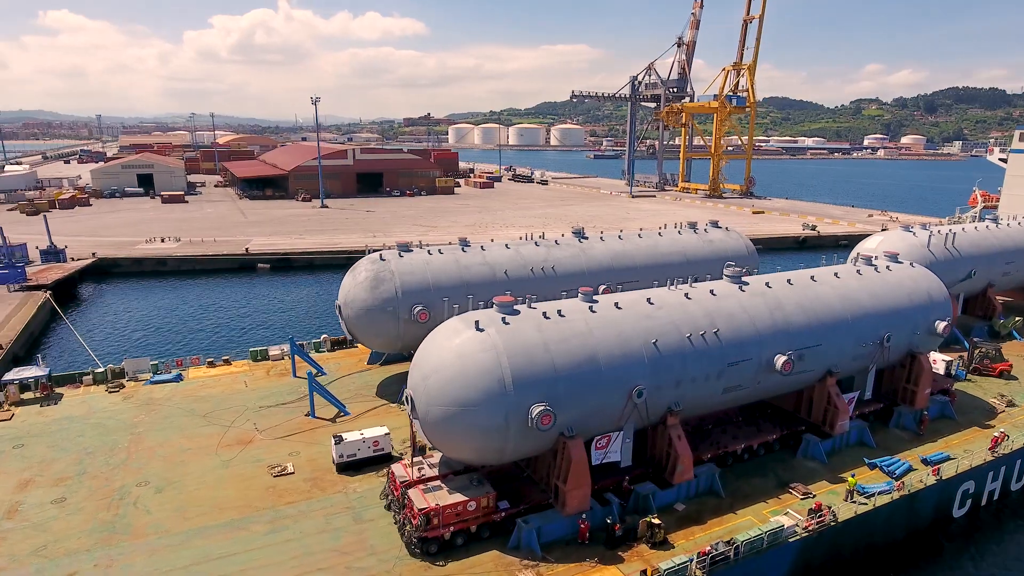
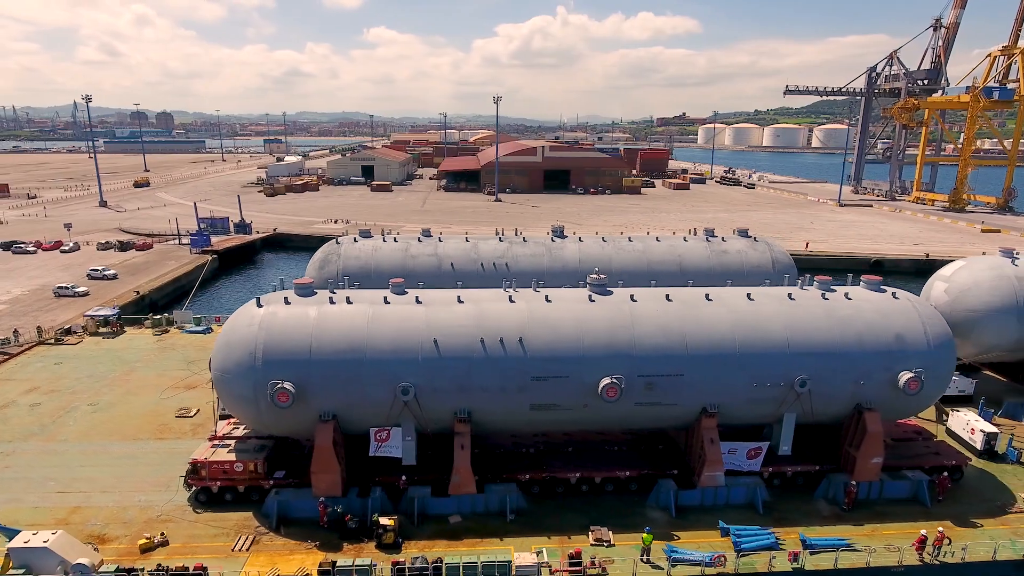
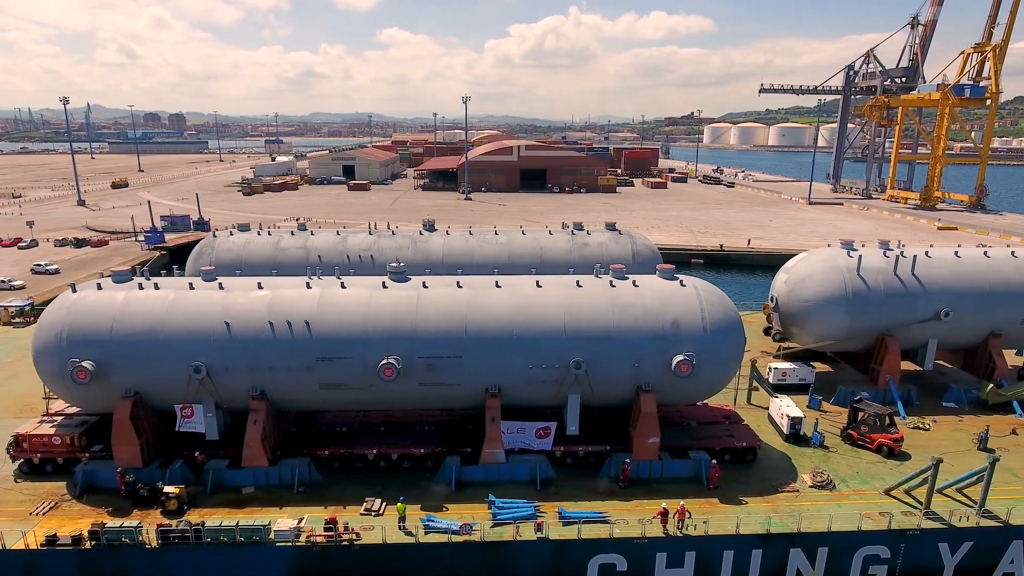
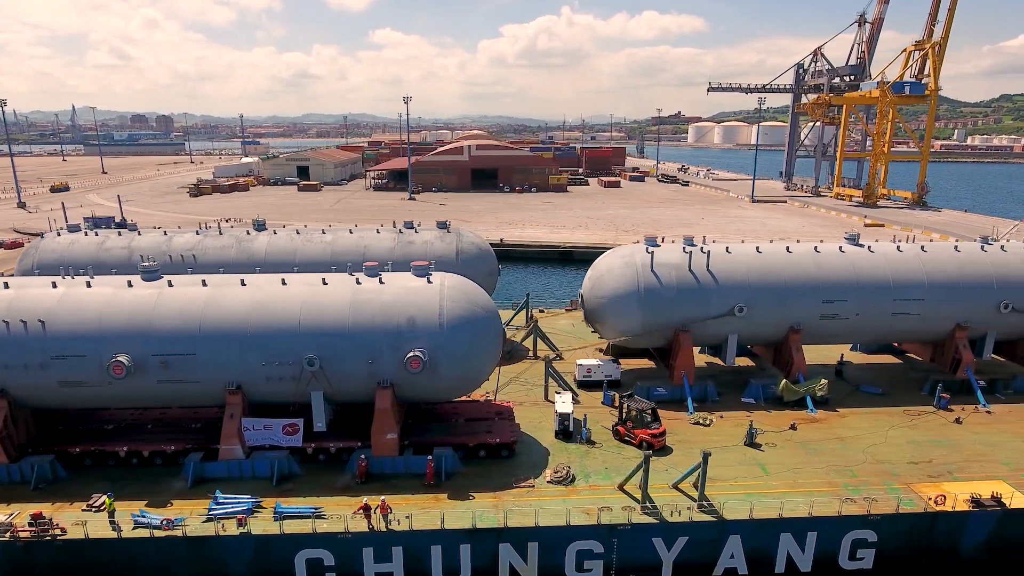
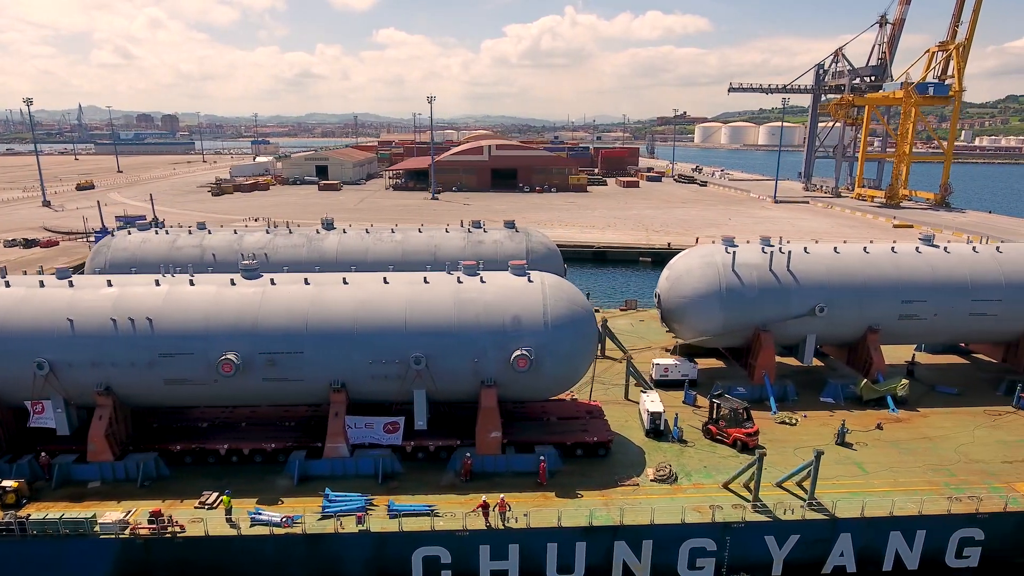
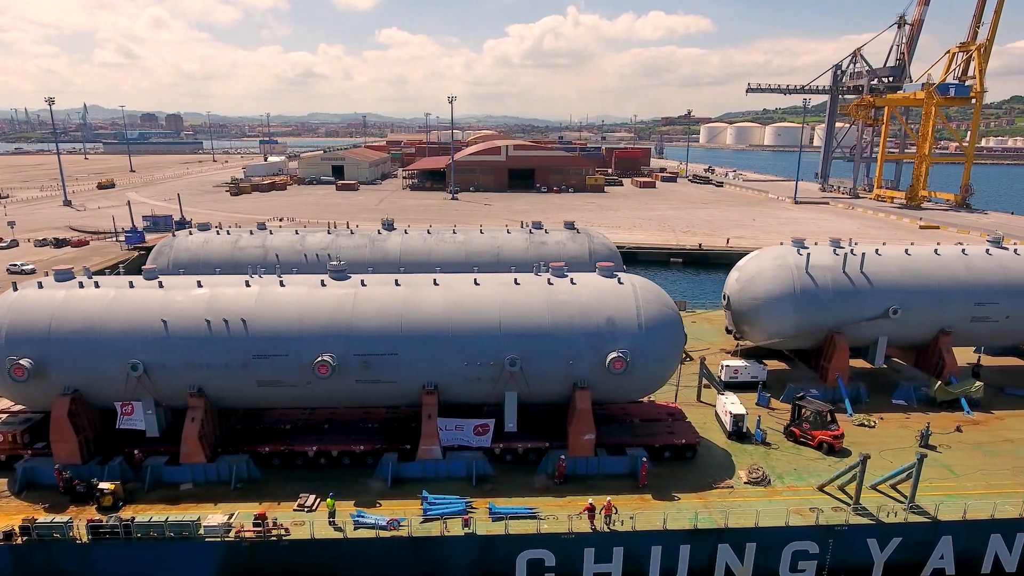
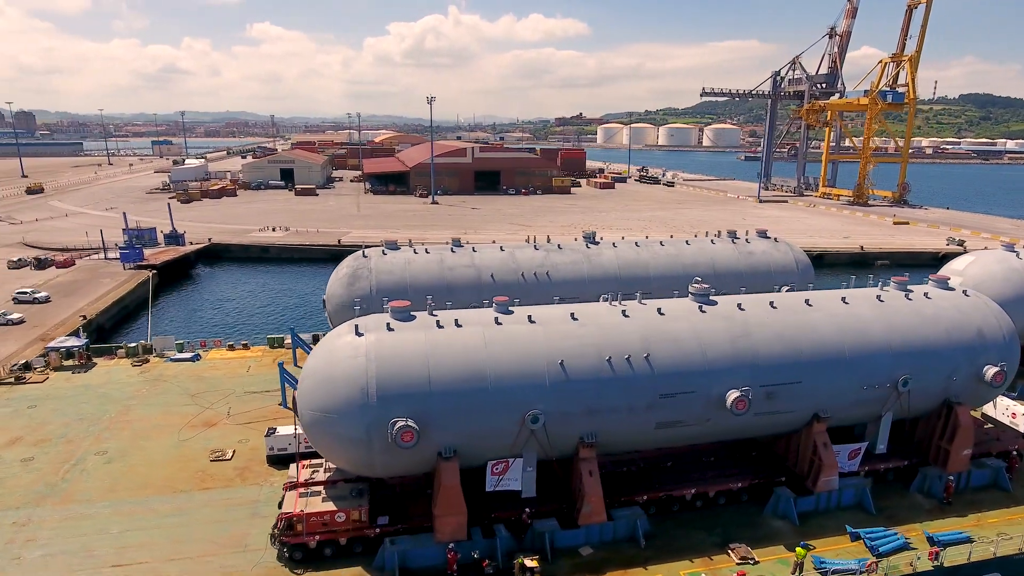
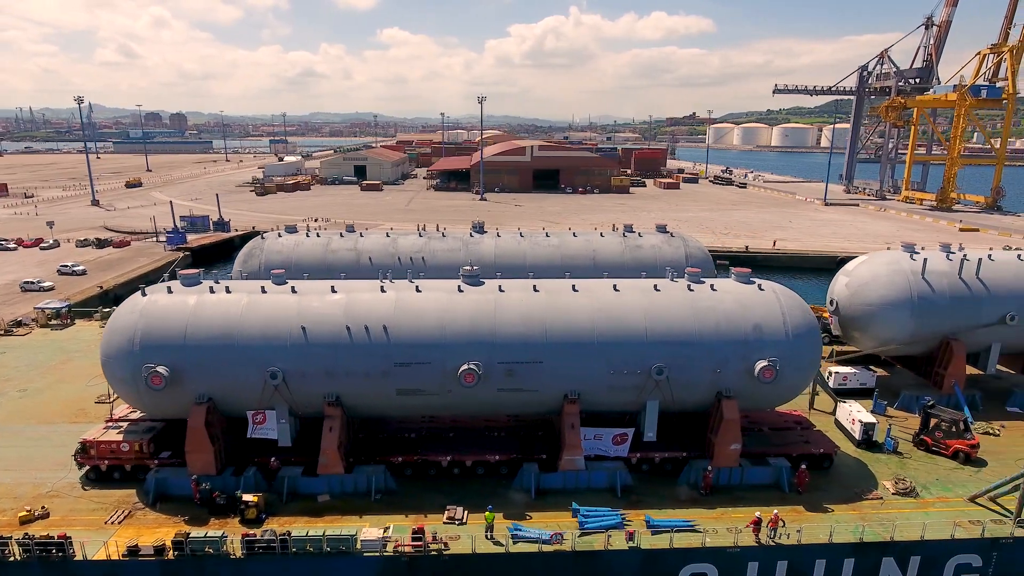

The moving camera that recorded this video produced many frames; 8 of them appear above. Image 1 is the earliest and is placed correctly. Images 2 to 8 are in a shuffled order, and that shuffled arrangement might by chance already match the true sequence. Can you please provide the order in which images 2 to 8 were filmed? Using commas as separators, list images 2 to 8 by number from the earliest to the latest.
7, 2, 8, 3, 6, 5, 4
